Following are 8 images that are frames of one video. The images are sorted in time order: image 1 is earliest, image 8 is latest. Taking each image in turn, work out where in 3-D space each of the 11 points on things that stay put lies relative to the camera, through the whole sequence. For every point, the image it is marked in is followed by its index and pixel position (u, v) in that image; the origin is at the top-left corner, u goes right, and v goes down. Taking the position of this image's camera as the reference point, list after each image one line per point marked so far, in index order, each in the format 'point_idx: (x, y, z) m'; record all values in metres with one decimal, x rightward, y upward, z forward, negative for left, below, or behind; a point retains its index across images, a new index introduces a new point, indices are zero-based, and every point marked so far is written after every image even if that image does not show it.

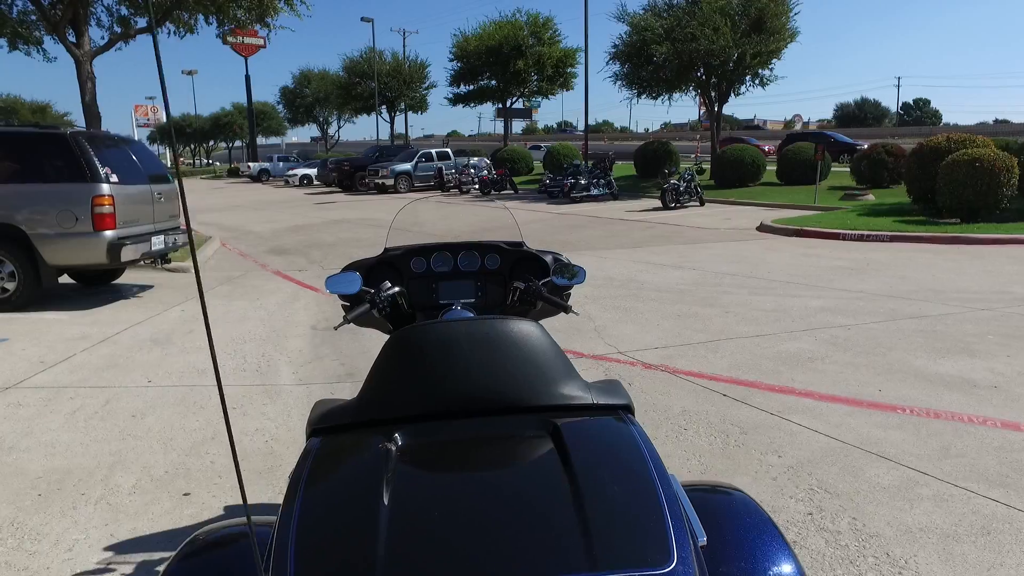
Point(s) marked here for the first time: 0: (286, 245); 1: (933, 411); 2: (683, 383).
0: (-5.4, +1.0, +15.6) m
1: (+3.0, -0.9, +4.6) m
2: (+1.4, -0.8, +5.4) m
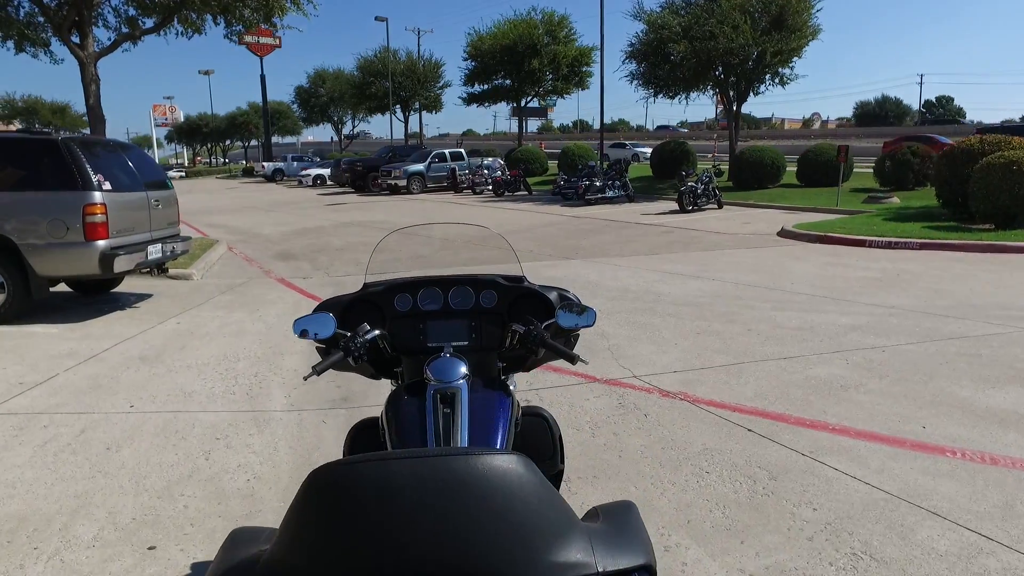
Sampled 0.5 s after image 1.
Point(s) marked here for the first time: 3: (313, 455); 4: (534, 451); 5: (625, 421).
0: (-5.1, +0.9, +15.3) m
1: (+3.0, -1.1, +4.1) m
2: (+1.4, -1.0, +5.0) m
3: (-1.4, -1.2, +4.7) m
4: (+0.1, -0.7, +2.9) m
5: (+0.8, -1.0, +4.9) m
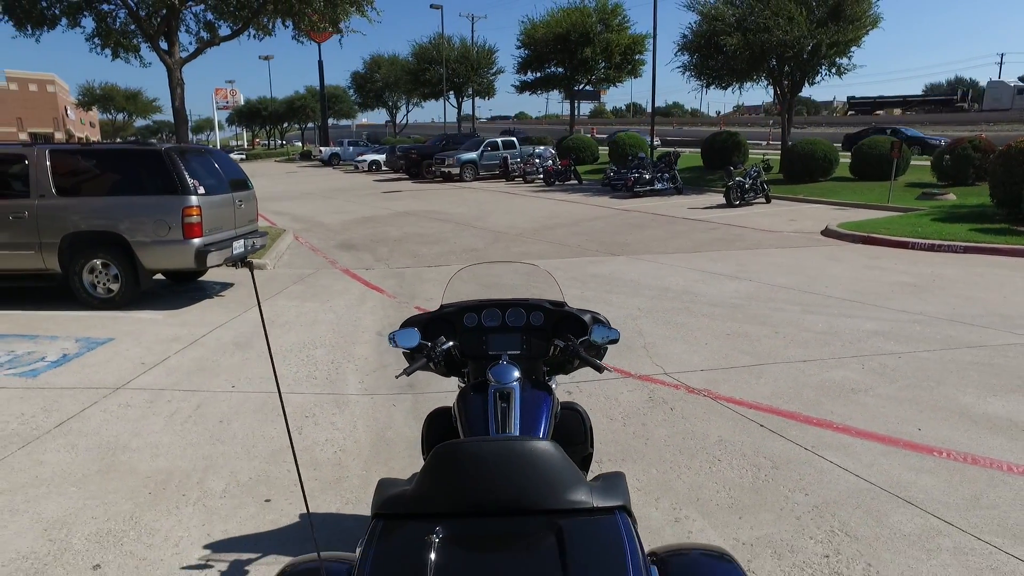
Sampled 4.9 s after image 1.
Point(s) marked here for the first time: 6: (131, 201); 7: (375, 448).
0: (-3.9, +1.2, +16.4) m
1: (+3.3, -1.2, +4.7) m
2: (+1.8, -1.0, +5.6) m
3: (-1.1, -1.2, +5.6) m
4: (+0.3, -0.8, +3.7) m
5: (+1.2, -1.1, +5.6) m
6: (-5.2, +1.2, +8.9) m
7: (-1.1, -1.3, +5.3) m
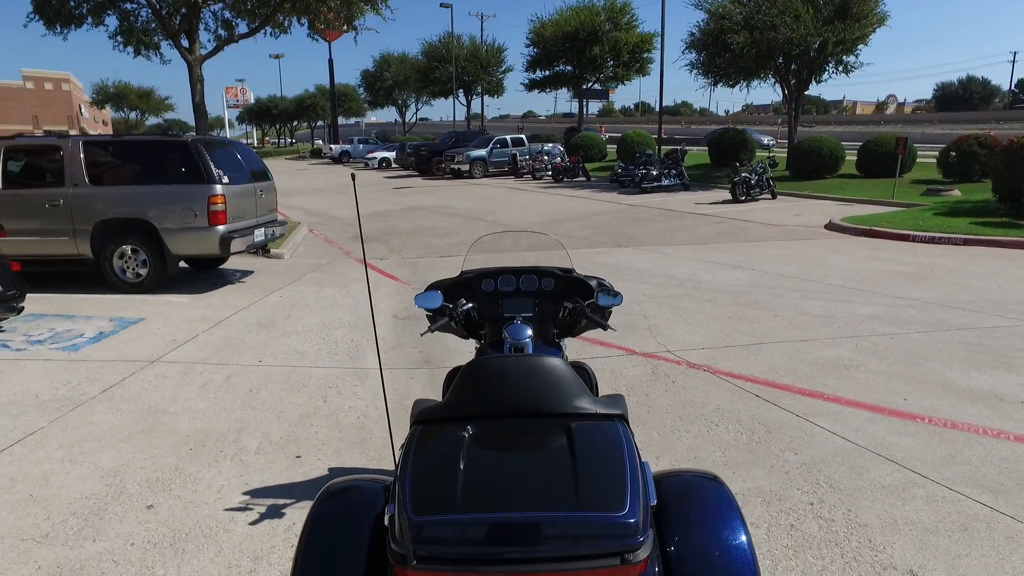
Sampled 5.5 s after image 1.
0: (-3.7, +1.4, +16.8) m
1: (+3.4, -1.0, +5.1) m
2: (+1.9, -0.9, +6.0) m
3: (-1.0, -1.0, +5.9) m
4: (+0.4, -0.6, +4.0) m
5: (+1.3, -0.9, +6.0) m
6: (-5.0, +1.4, +9.3) m
7: (-1.0, -1.1, +5.6) m
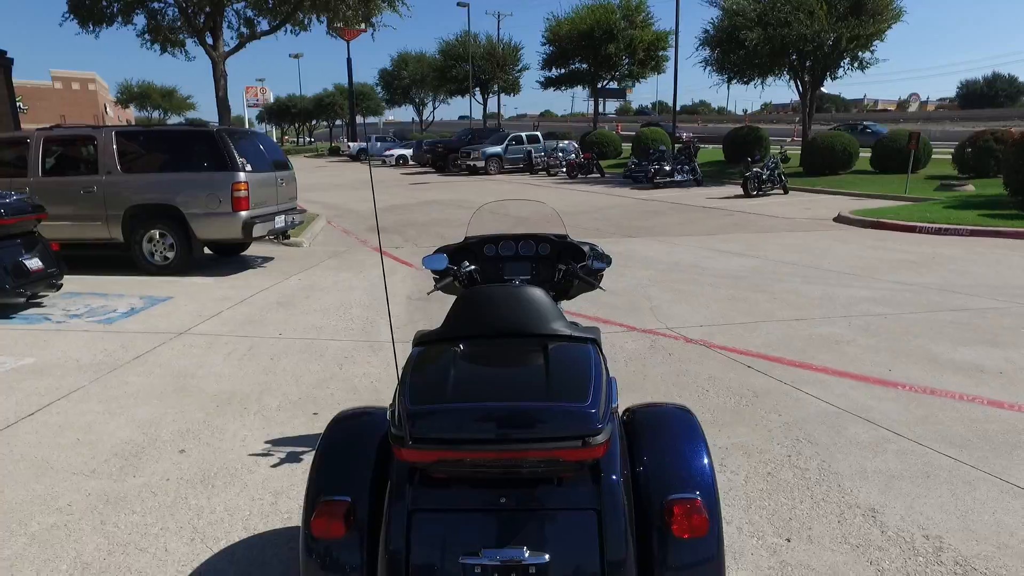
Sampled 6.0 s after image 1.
0: (-3.4, +1.7, +17.2) m
1: (+3.4, -0.8, +5.3) m
2: (+2.0, -0.6, +6.3) m
3: (-0.9, -0.8, +6.3) m
4: (+0.4, -0.4, +4.4) m
5: (+1.3, -0.7, +6.3) m
6: (-4.9, +1.7, +9.8) m
7: (-1.0, -0.9, +6.0) m
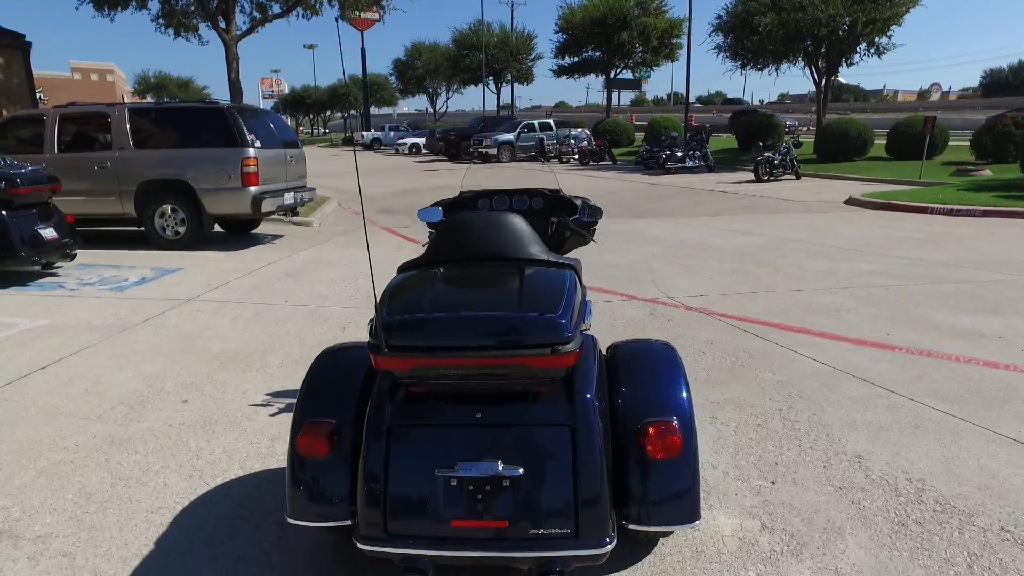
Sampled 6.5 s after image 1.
0: (-3.1, +2.2, +17.3) m
1: (+3.4, -0.5, +5.3) m
2: (+2.0, -0.3, +6.3) m
3: (-0.9, -0.5, +6.4) m
4: (+0.4, -0.1, +4.4) m
5: (+1.3, -0.3, +6.4) m
6: (-4.8, +2.0, +10.0) m
7: (-1.0, -0.5, +6.1) m
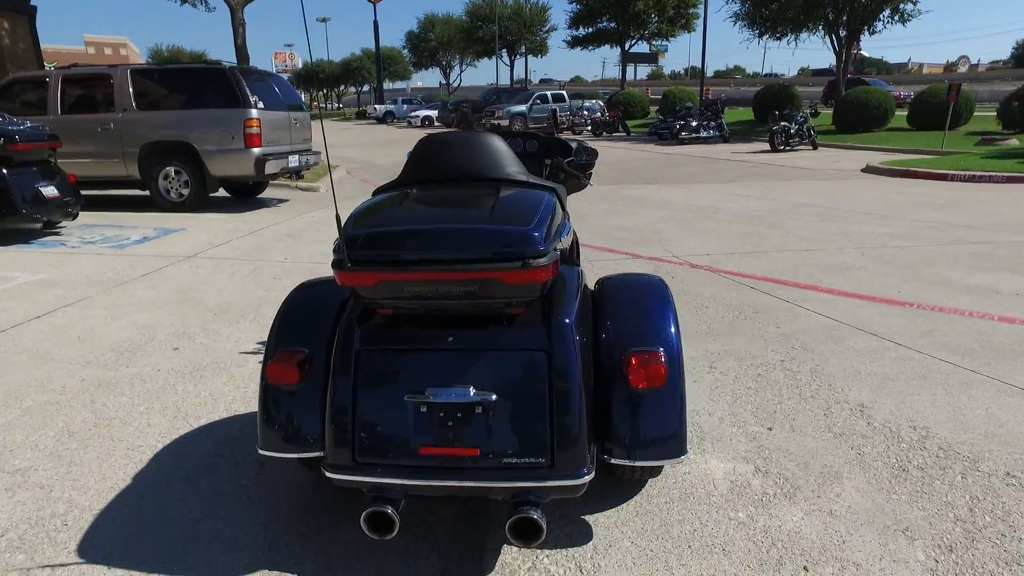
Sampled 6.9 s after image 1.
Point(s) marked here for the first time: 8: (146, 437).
0: (-2.9, +3.0, +17.2) m
1: (+3.3, -0.1, +5.1) m
2: (+2.0, +0.1, +6.2) m
3: (-0.9, 0.0, +6.3) m
4: (+0.3, +0.2, +4.3) m
5: (+1.3, +0.1, +6.2) m
6: (-4.7, +2.6, +9.9) m
7: (-1.0, -0.1, +6.0) m
8: (-1.9, -0.8, +3.4) m
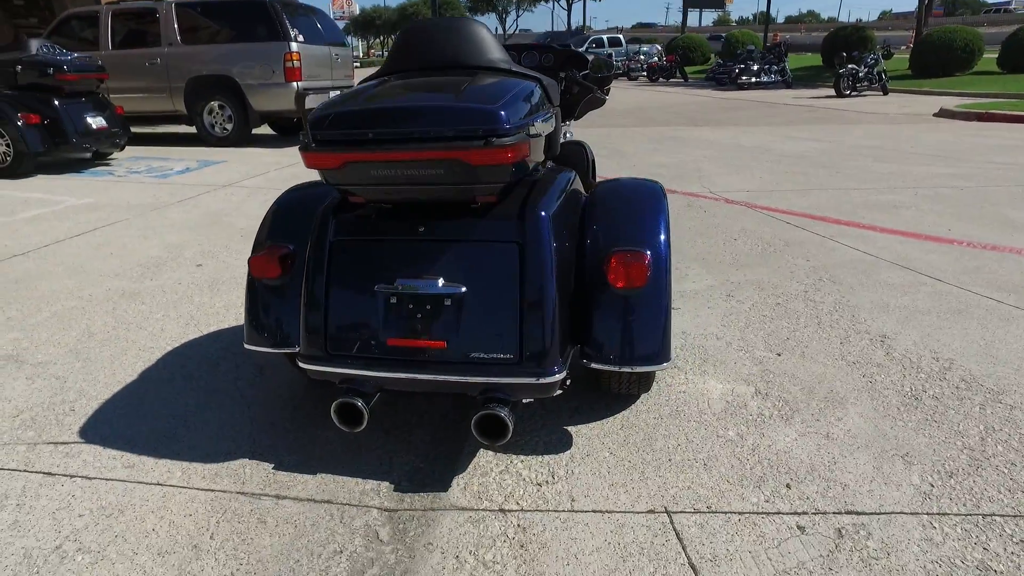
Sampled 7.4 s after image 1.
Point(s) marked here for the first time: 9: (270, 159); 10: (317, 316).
0: (-1.7, +4.4, +17.0) m
1: (+3.5, +0.3, +4.8) m
2: (+2.2, +0.7, +5.9) m
3: (-0.7, +0.6, +6.3) m
4: (+0.4, +0.7, +4.2) m
5: (+1.6, +0.7, +6.0) m
6: (-4.1, +3.6, +9.9) m
7: (-0.8, +0.5, +6.0) m
8: (-1.9, -0.3, +3.5) m
9: (-3.4, +1.8, +9.1) m
10: (-0.7, -0.1, +2.3) m
